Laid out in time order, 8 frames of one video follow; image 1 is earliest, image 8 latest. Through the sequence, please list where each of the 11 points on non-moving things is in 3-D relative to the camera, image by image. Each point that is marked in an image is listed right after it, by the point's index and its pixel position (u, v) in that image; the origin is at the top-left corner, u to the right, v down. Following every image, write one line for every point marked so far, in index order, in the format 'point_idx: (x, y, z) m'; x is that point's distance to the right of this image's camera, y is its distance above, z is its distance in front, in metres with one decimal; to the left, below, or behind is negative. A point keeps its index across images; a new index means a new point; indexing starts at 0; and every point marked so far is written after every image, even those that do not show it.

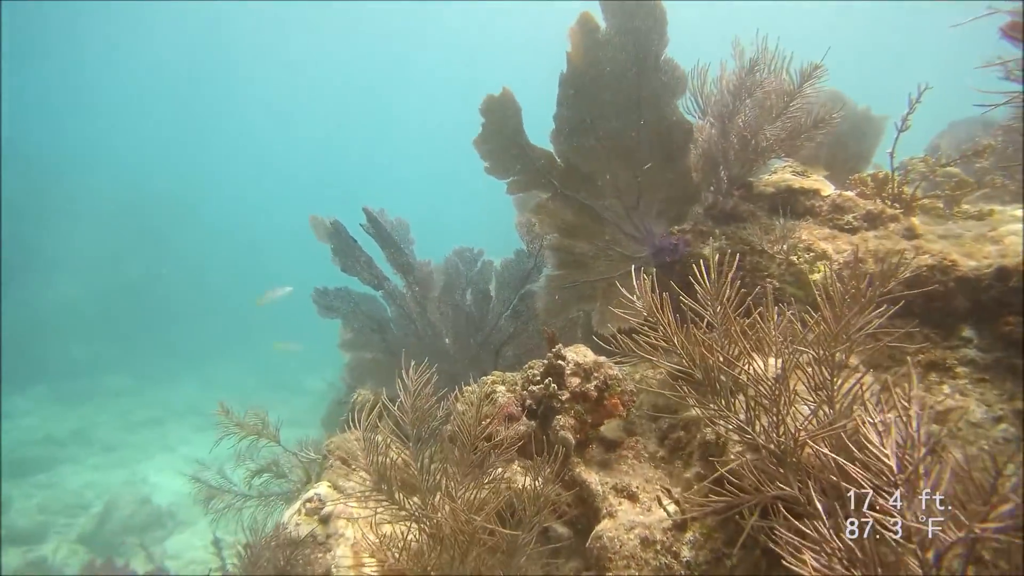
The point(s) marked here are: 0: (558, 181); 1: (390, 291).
0: (+0.3, +0.7, +3.9) m
1: (-1.0, 0.0, +4.7) m
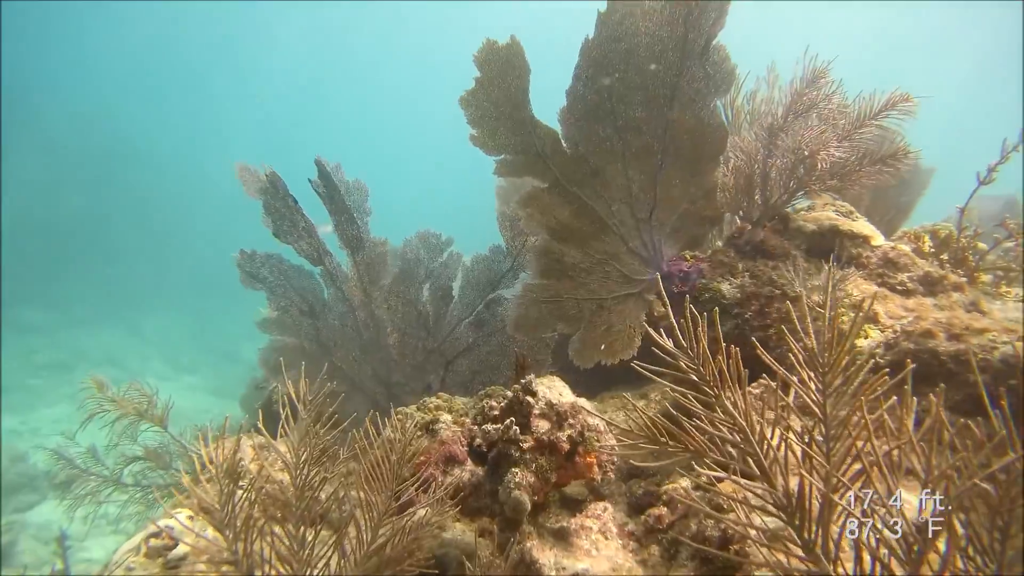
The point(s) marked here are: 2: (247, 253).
0: (+0.3, +0.6, +3.1) m
1: (-1.2, +0.1, +3.9) m
2: (-1.8, +0.2, +4.0) m
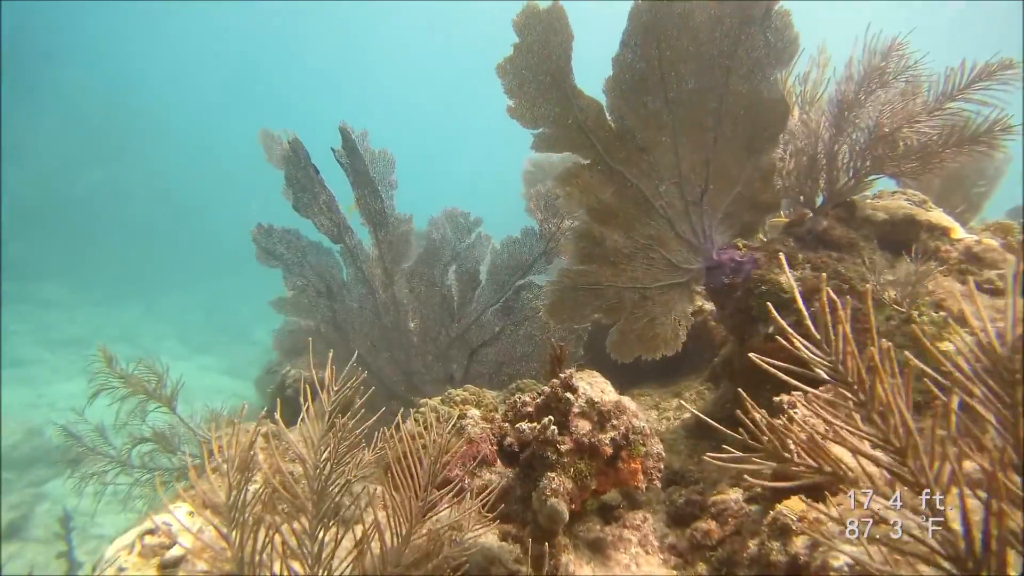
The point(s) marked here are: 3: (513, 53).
0: (+0.4, +0.7, +2.9) m
1: (-1.0, +0.3, +3.6) m
2: (-1.6, +0.4, +3.7) m
3: (0.0, +1.1, +2.8) m
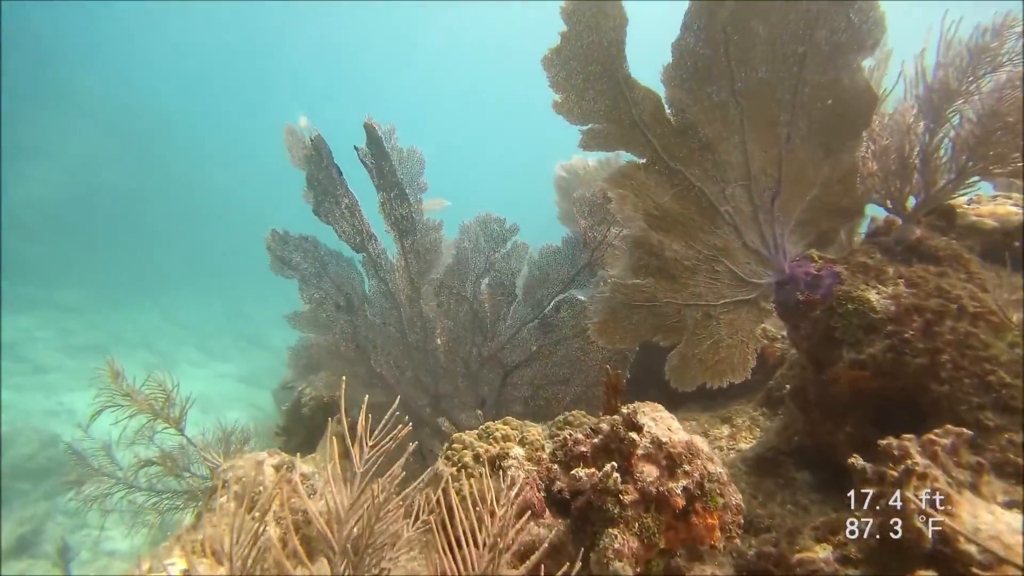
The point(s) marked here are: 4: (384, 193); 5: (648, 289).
0: (+0.6, +0.6, +2.5) m
1: (-0.8, +0.2, +3.3) m
2: (-1.4, +0.3, +3.5) m
3: (+0.2, +1.1, +2.5) m
4: (-0.7, +0.5, +3.3) m
5: (+0.6, 0.0, +2.6) m
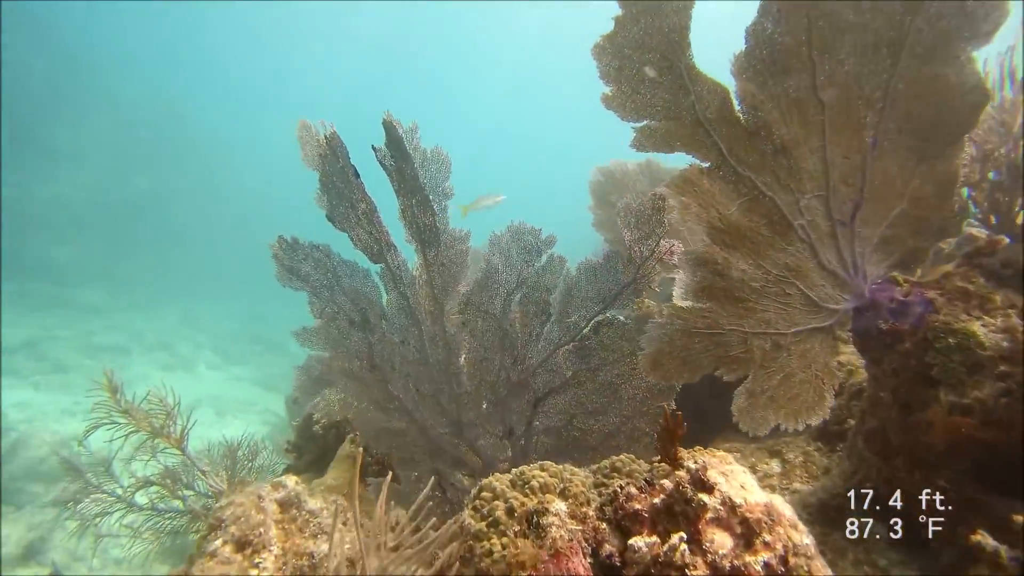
0: (+0.8, +0.5, +2.2) m
1: (-0.6, +0.1, +3.0) m
2: (-1.2, +0.3, +3.2) m
3: (+0.4, +1.0, +2.2) m
4: (-0.6, +0.4, +3.0) m
5: (+0.8, -0.1, +2.3) m
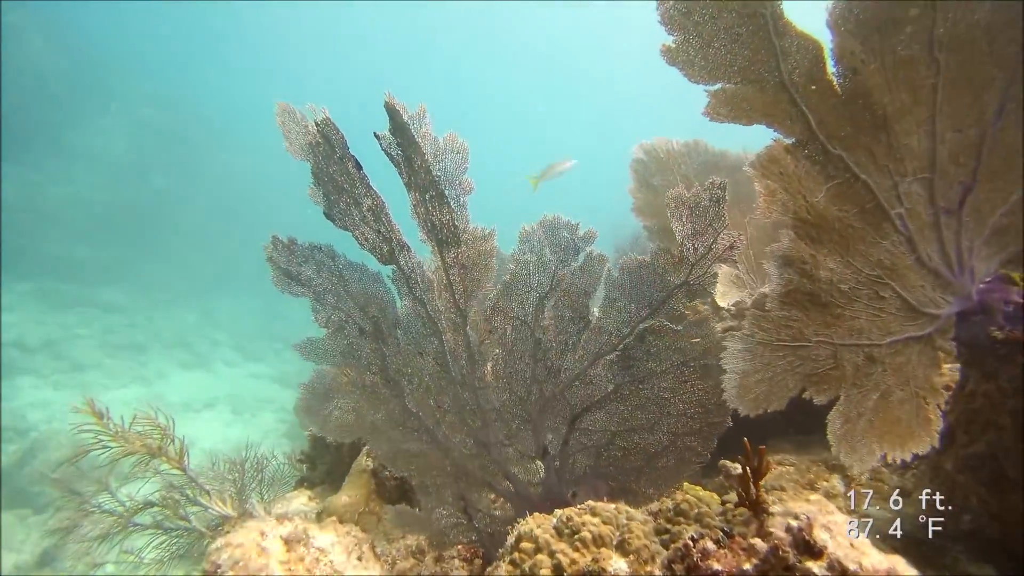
0: (+0.9, +0.5, +1.8) m
1: (-0.5, +0.1, +2.7) m
2: (-1.1, +0.2, +2.9) m
3: (+0.5, +1.0, +1.8) m
4: (-0.4, +0.4, +2.6) m
5: (+0.9, -0.1, +1.9) m
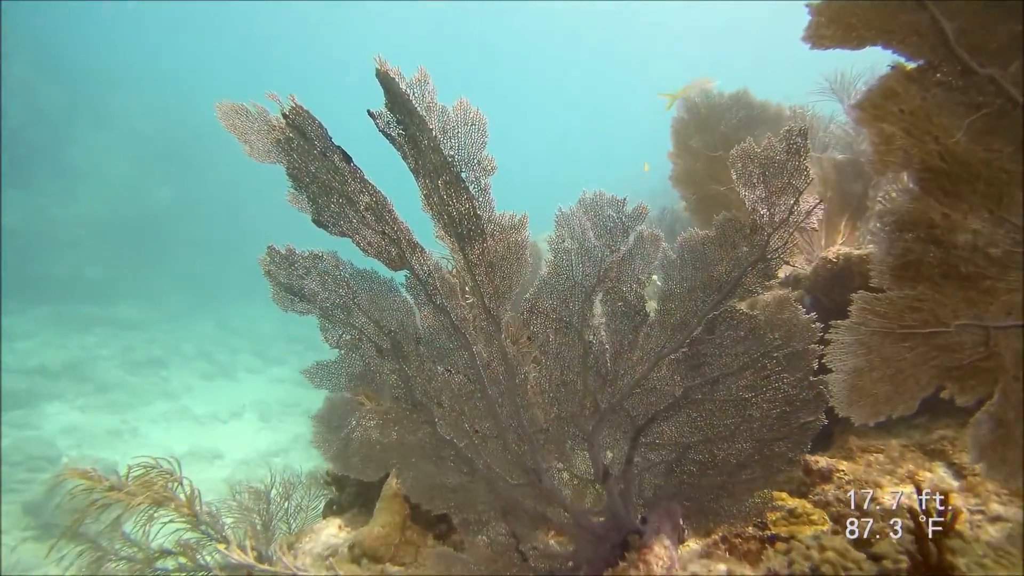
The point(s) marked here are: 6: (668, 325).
0: (+1.0, +0.6, +1.3) m
1: (-0.3, +0.1, +2.3) m
2: (-0.9, +0.2, +2.5) m
3: (+0.5, +1.0, +1.3) m
4: (-0.3, +0.4, +2.2) m
5: (+1.0, 0.0, +1.5) m
6: (+0.6, -0.1, +2.1) m
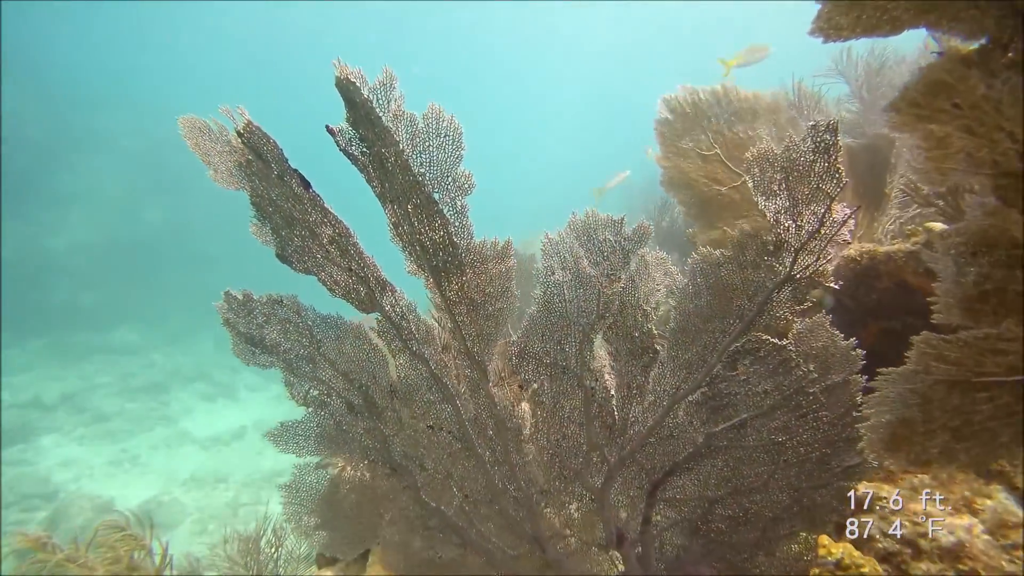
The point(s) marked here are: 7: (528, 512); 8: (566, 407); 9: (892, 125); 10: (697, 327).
0: (+0.9, +0.5, +1.0) m
1: (-0.4, -0.1, +1.9) m
2: (-1.0, 0.0, +2.1) m
3: (+0.4, +0.9, +1.0) m
4: (-0.4, +0.3, +1.9) m
5: (+1.0, -0.1, +1.2) m
6: (+0.5, -0.2, +1.8) m
7: (+0.1, -0.7, +1.9) m
8: (+0.2, -0.4, +1.9) m
9: (+0.8, +0.3, +1.1) m
10: (+0.6, -0.1, +1.8) m
